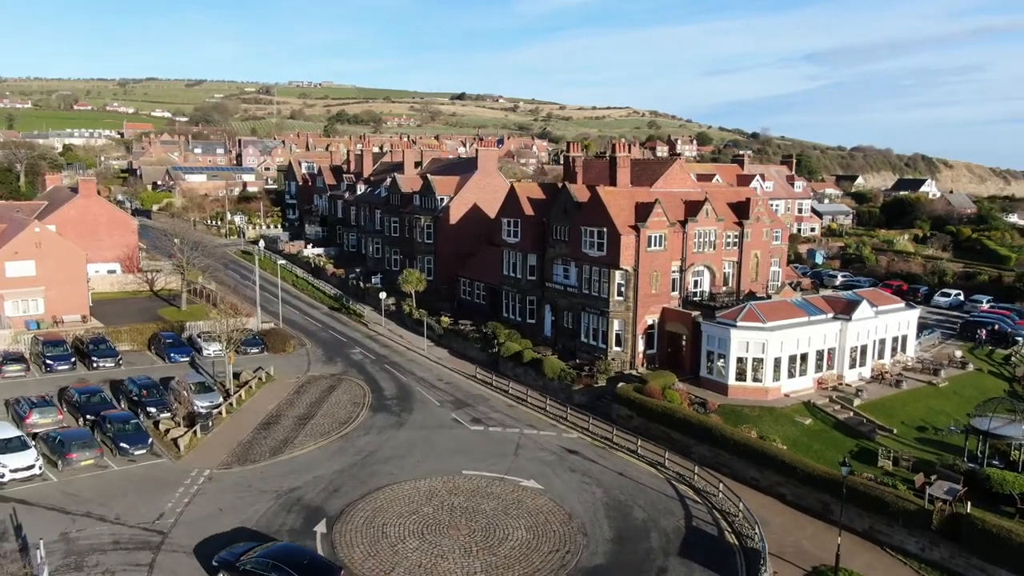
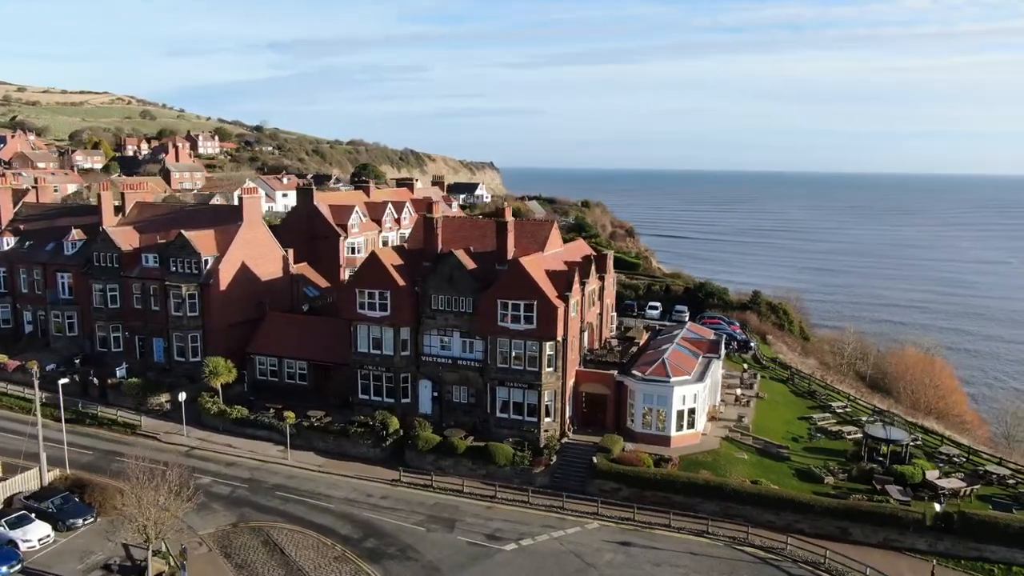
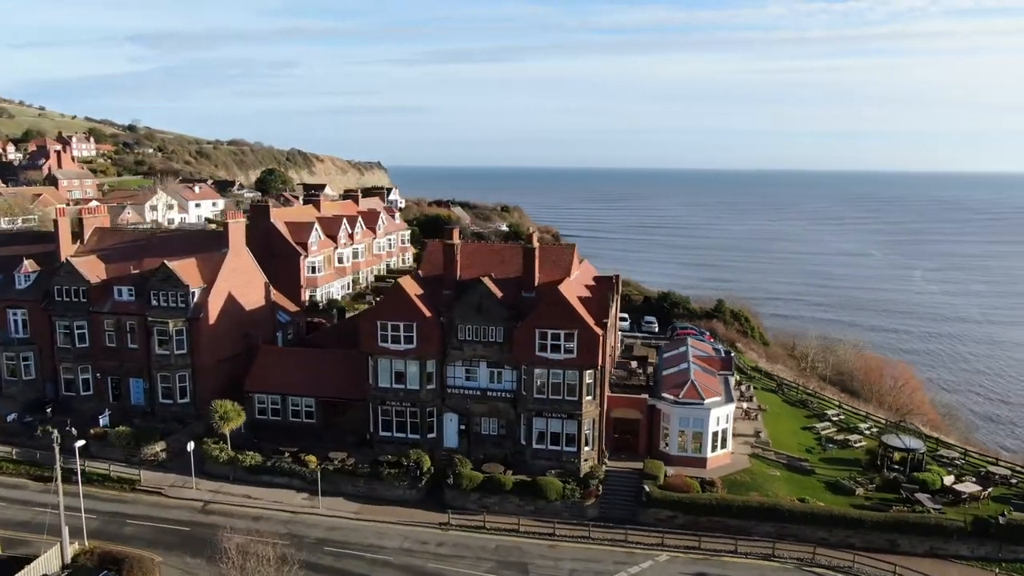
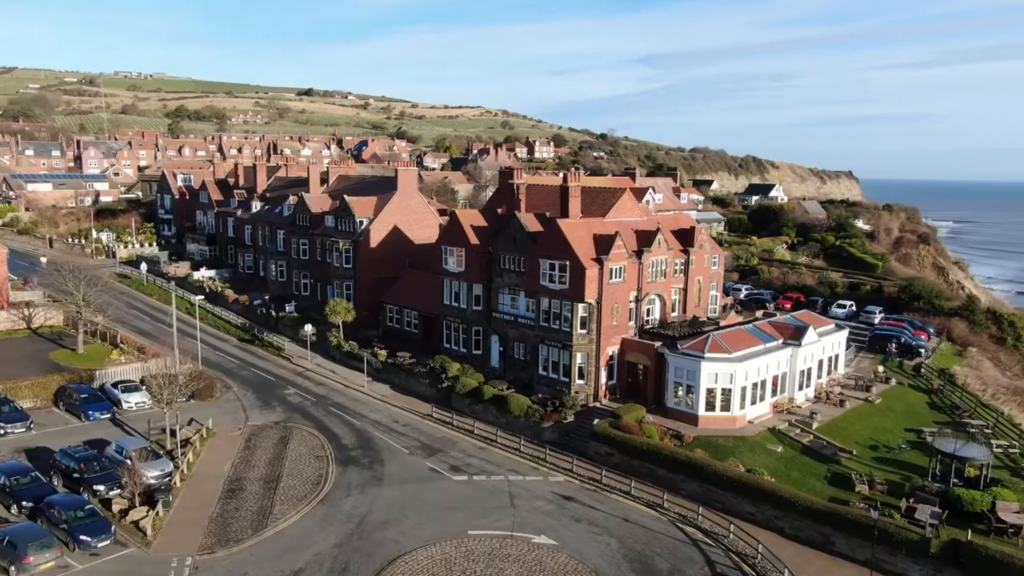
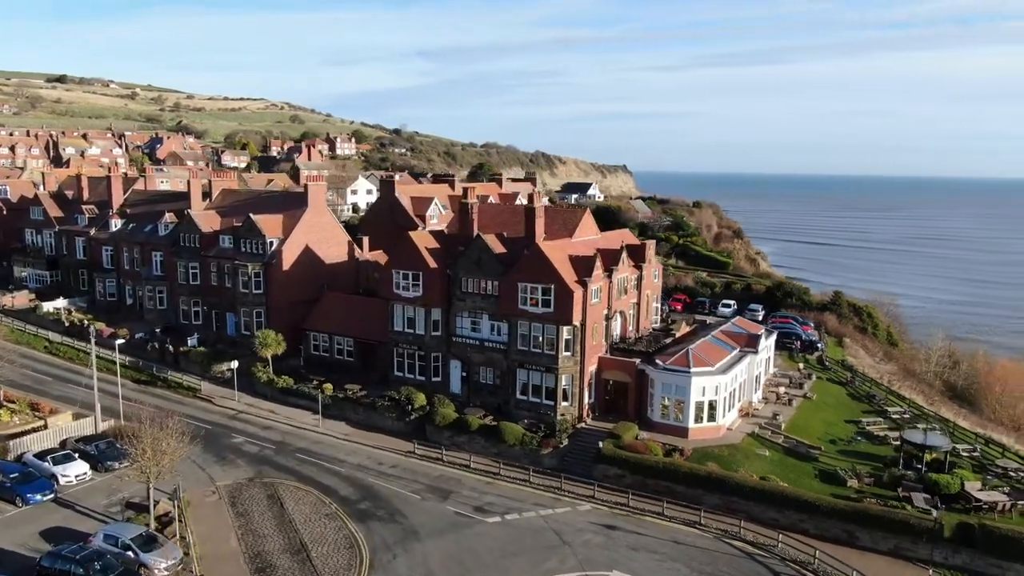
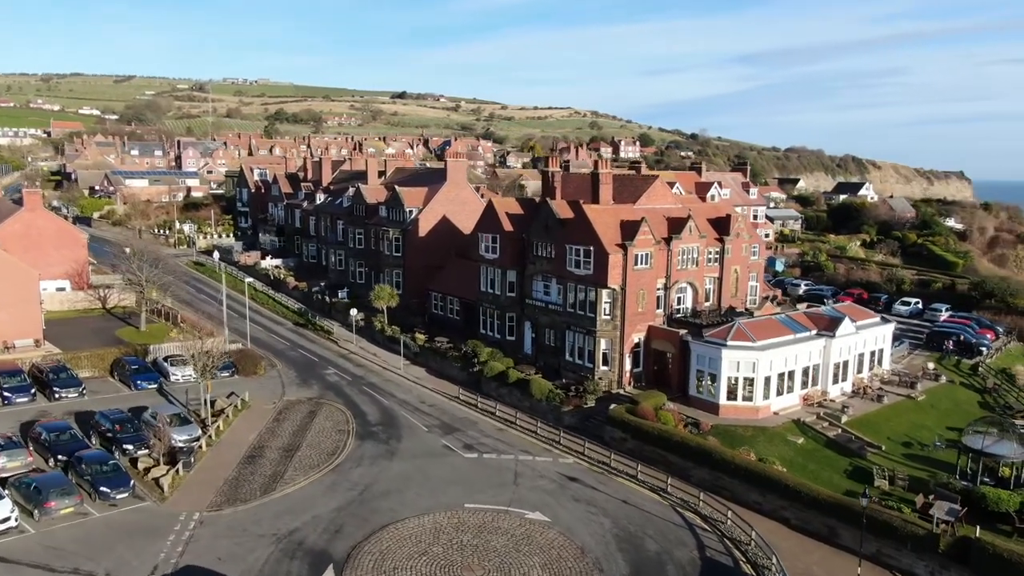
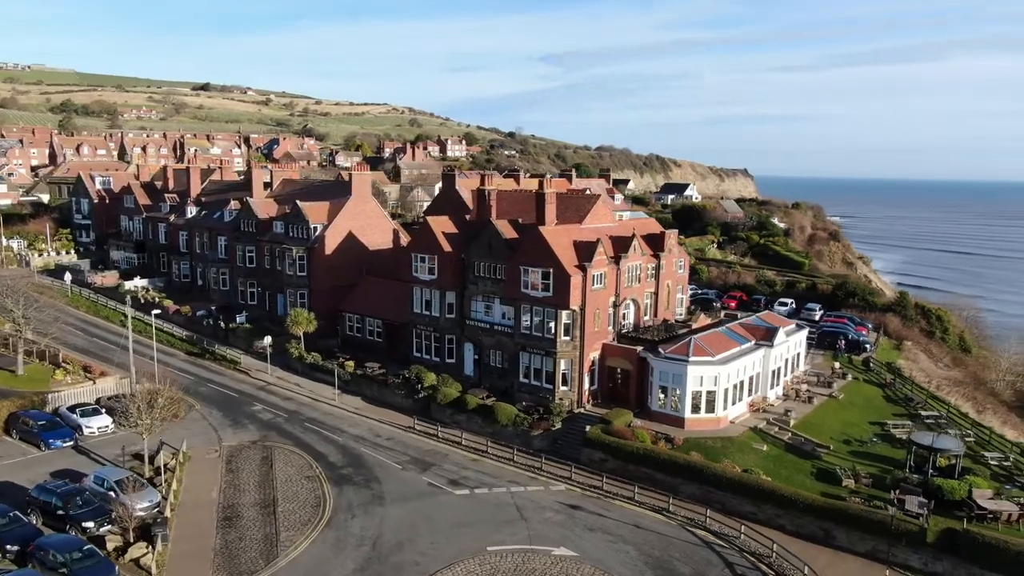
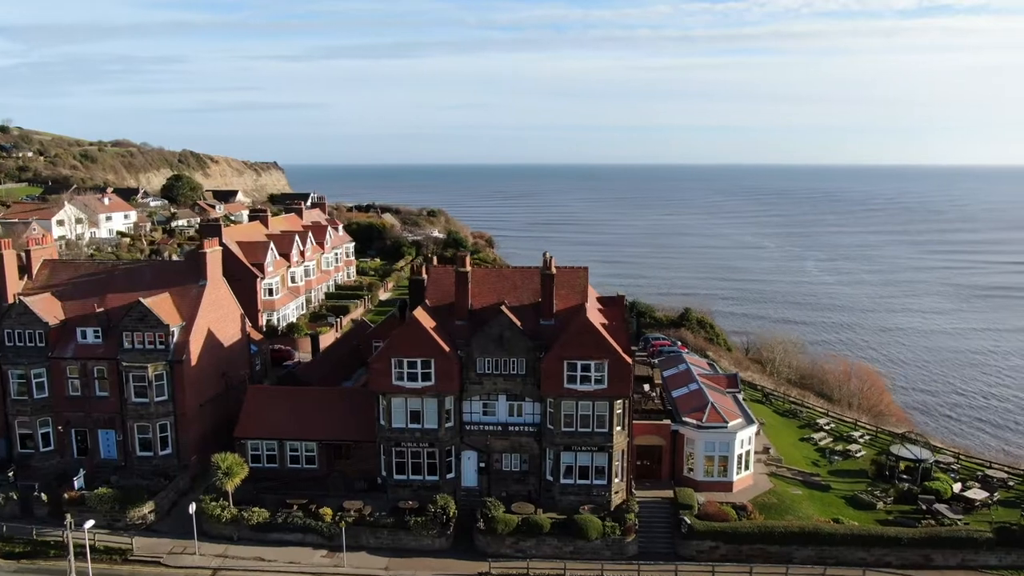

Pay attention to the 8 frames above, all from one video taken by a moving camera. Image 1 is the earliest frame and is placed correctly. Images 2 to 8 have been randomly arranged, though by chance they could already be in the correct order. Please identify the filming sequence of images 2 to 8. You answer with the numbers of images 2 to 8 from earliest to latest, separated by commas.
6, 4, 7, 5, 2, 3, 8
